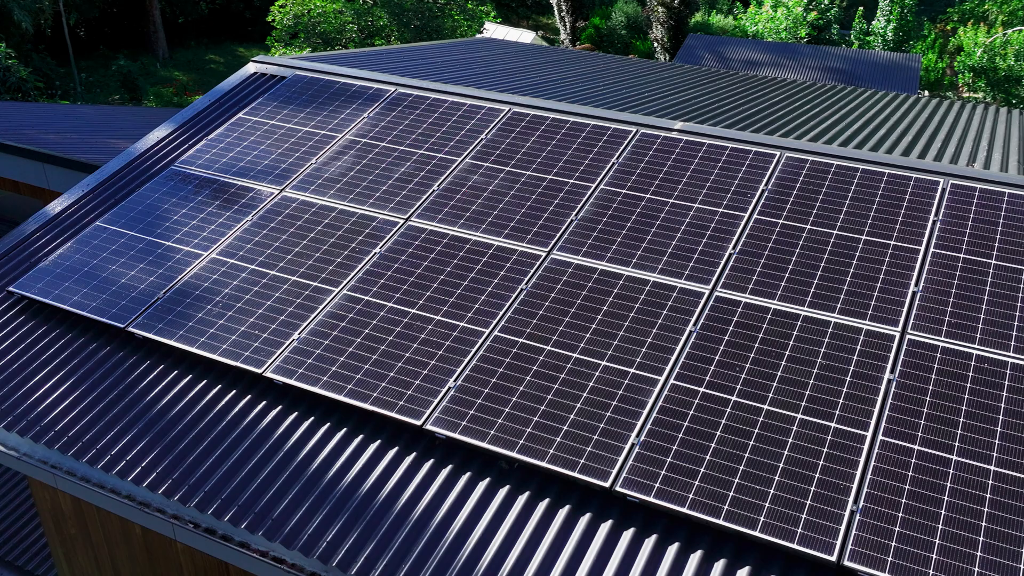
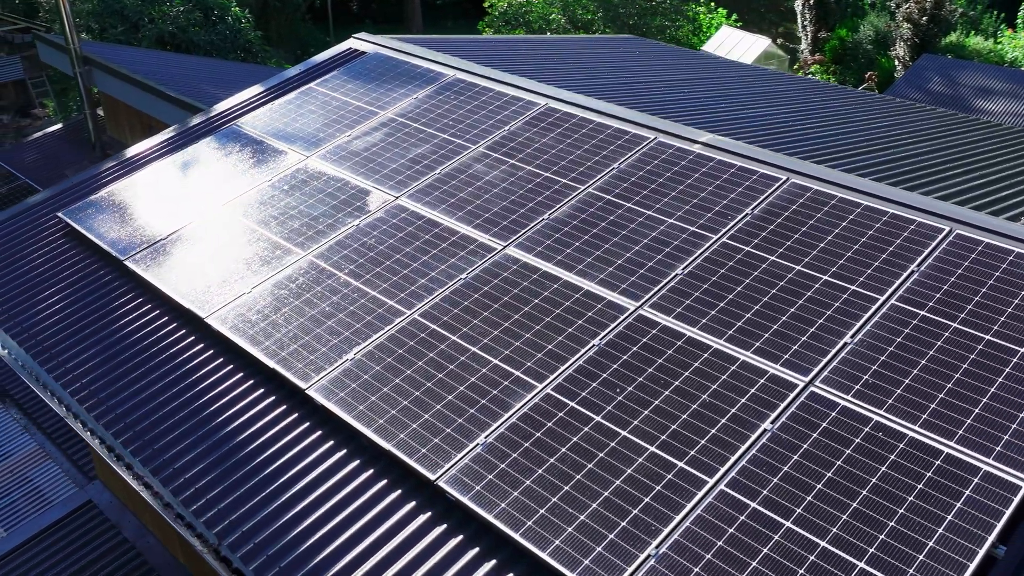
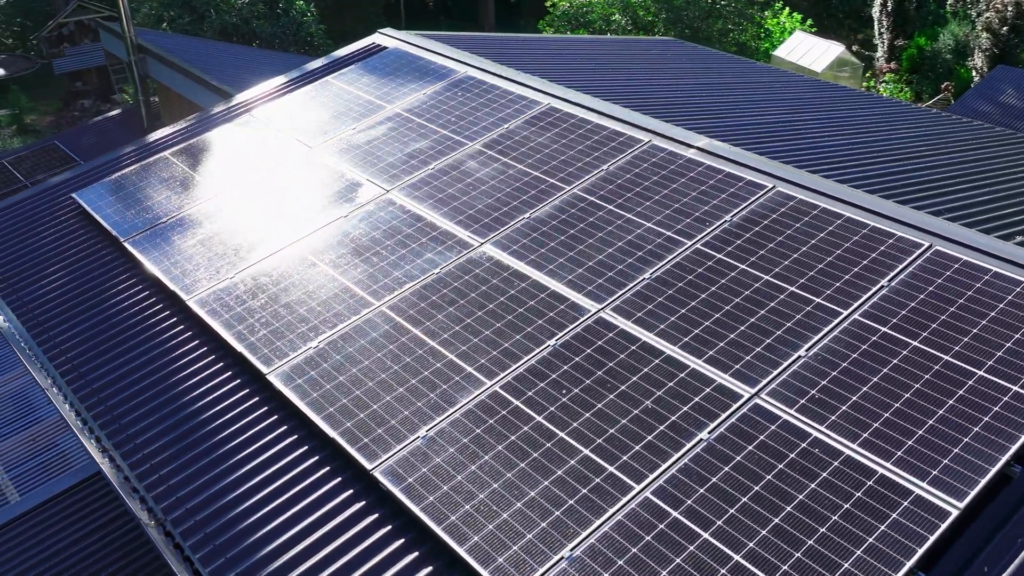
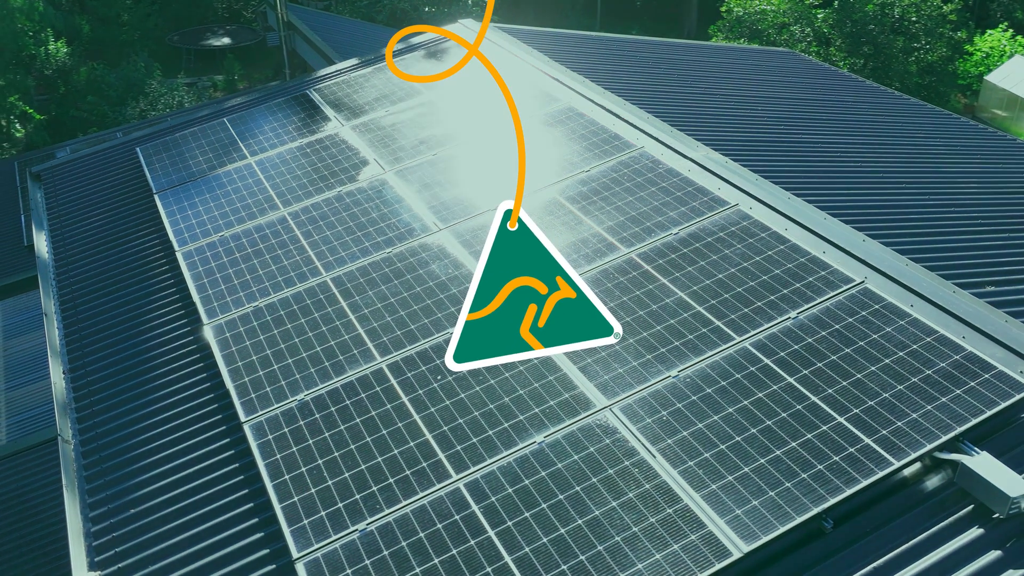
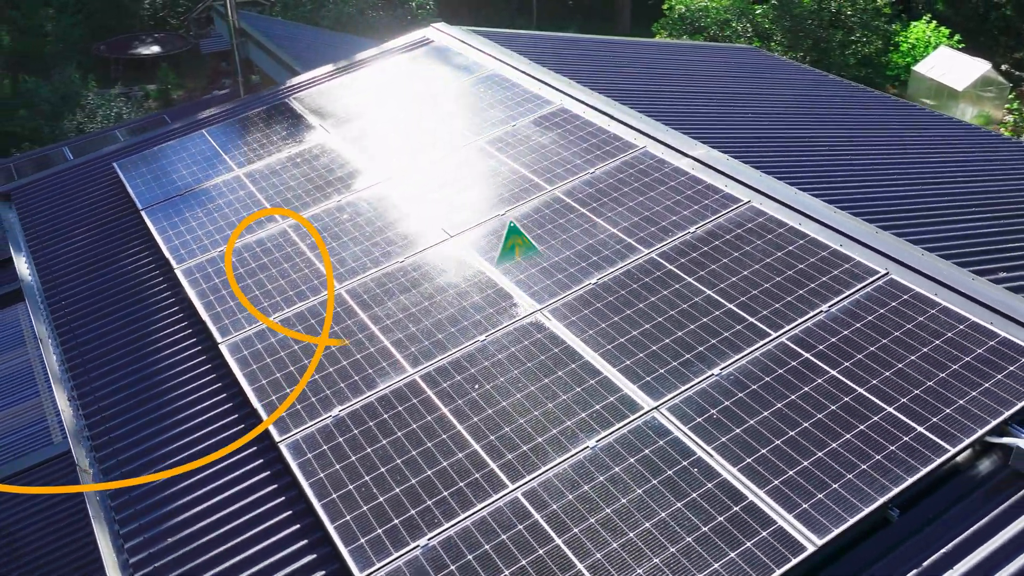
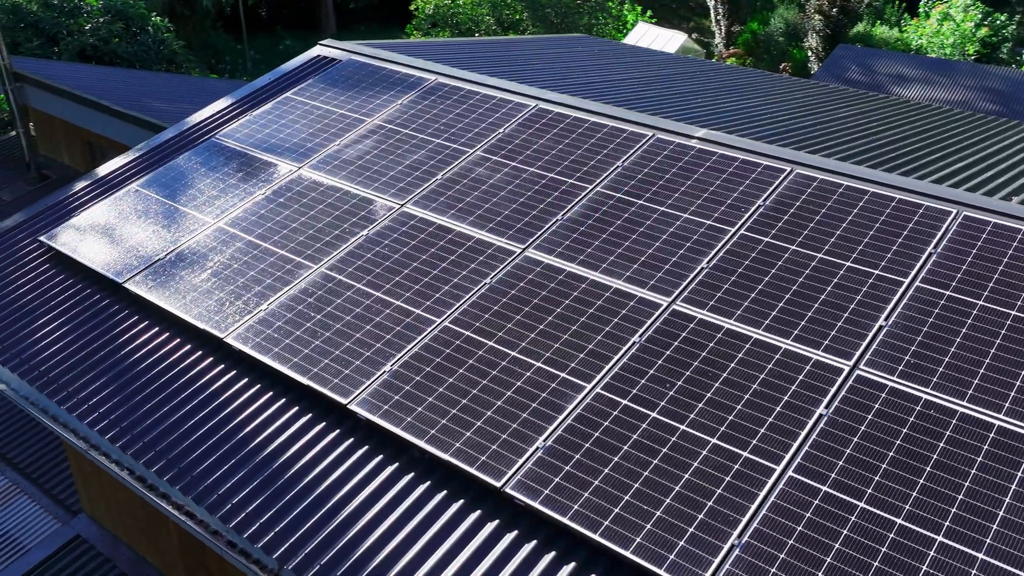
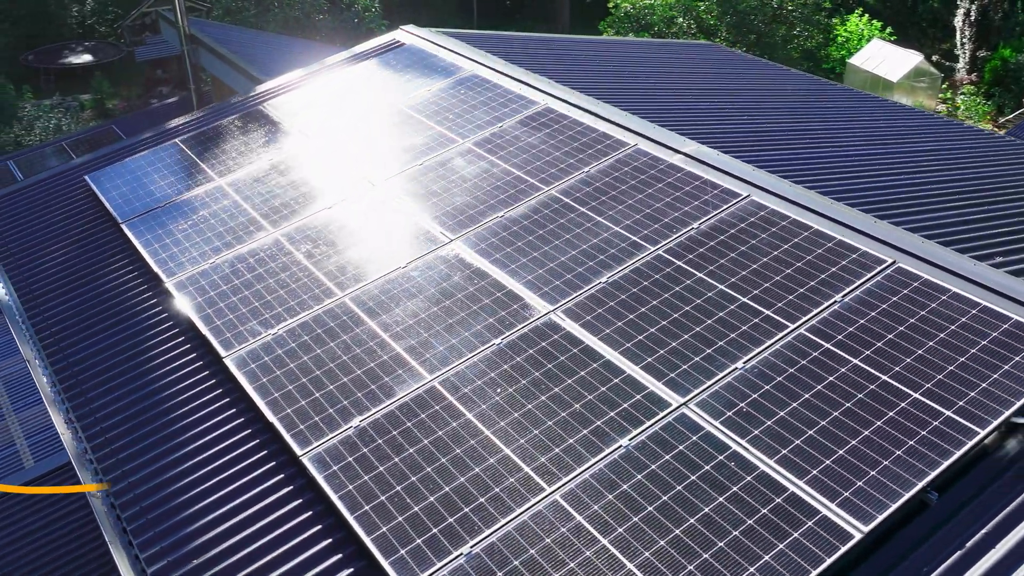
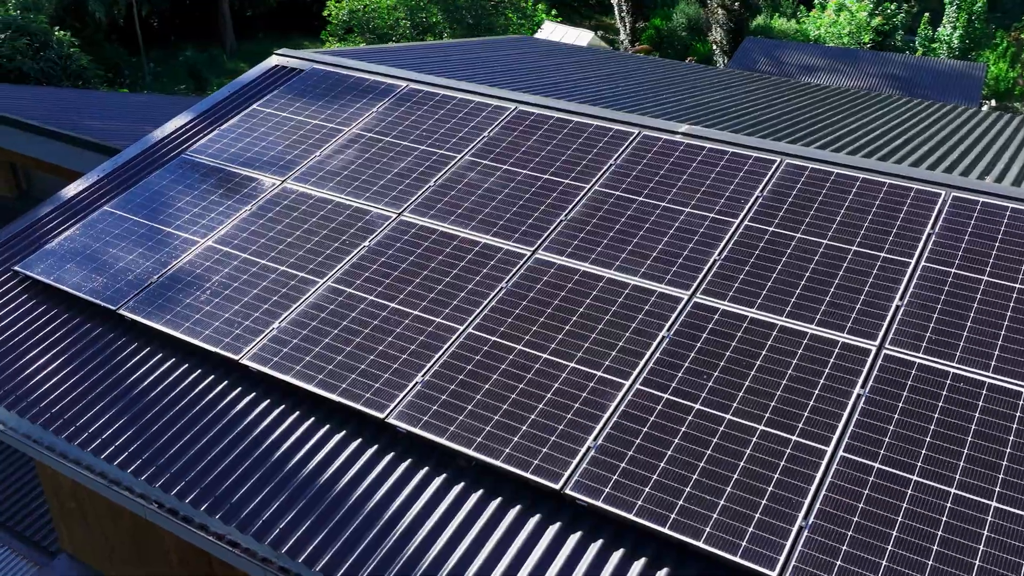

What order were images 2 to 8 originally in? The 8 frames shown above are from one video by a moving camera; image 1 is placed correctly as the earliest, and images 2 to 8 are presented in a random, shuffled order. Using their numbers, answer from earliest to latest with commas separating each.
8, 6, 2, 3, 7, 5, 4
